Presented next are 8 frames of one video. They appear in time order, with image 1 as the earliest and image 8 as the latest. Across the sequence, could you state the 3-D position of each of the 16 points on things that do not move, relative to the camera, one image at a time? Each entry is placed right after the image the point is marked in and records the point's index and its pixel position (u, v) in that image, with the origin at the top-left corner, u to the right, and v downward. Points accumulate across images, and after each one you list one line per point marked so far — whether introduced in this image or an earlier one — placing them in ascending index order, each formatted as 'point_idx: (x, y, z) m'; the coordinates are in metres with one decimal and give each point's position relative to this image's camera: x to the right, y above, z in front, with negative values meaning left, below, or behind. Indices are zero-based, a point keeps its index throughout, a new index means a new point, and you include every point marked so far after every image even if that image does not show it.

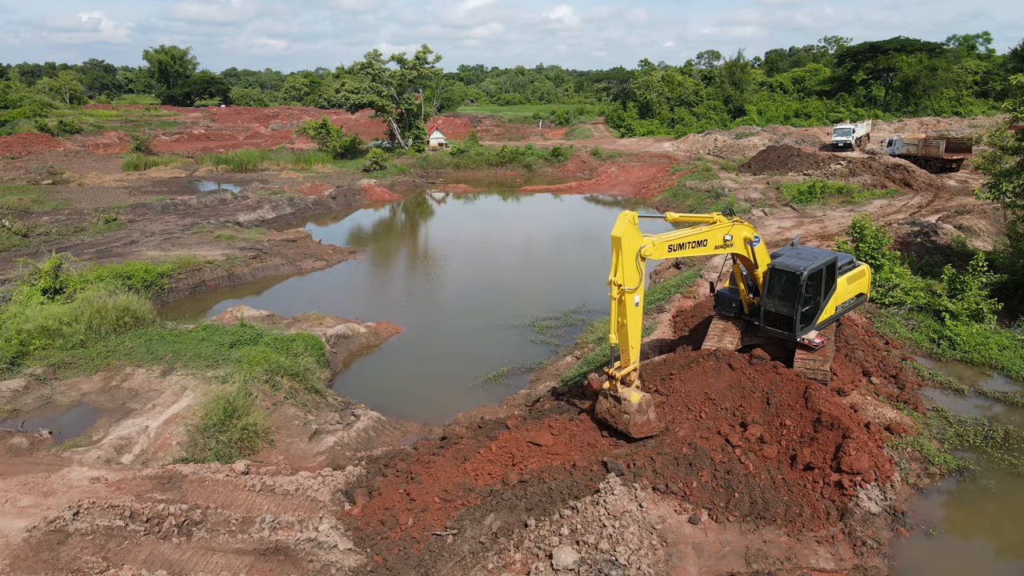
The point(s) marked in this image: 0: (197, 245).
0: (-10.0, +1.4, +16.2) m
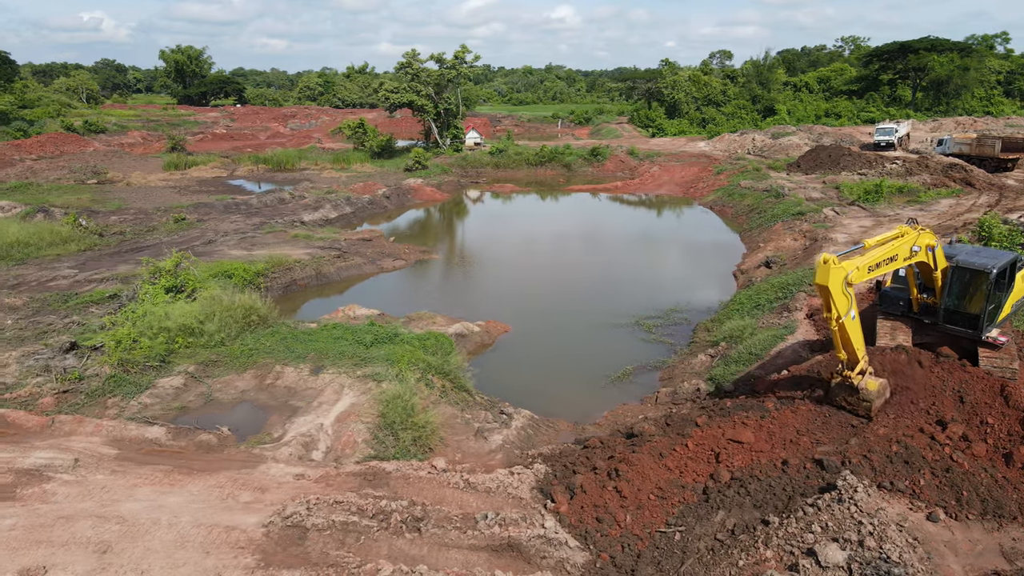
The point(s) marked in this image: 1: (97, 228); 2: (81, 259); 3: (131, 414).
0: (-7.5, +1.4, +16.2) m
1: (-14.2, +2.1, +17.2) m
2: (-12.6, +0.8, +14.7) m
3: (-5.5, -1.8, +7.3) m
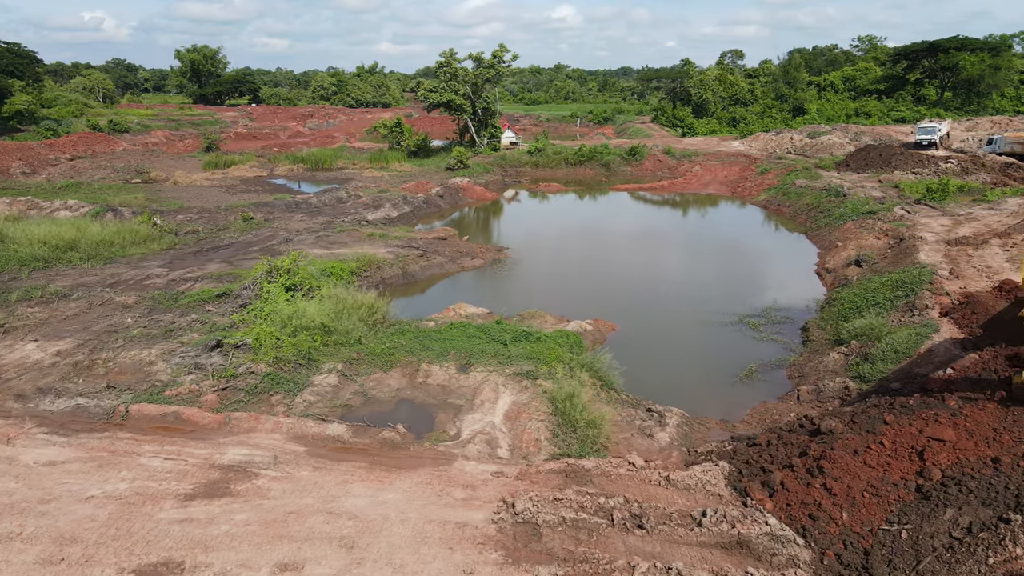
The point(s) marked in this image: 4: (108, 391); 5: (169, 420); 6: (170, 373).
0: (-5.0, +1.5, +16.3) m
1: (-11.7, +2.1, +17.3) m
2: (-10.1, +0.9, +14.8) m
3: (-3.1, -1.8, +7.4) m
4: (-6.2, -1.6, +7.8) m
5: (-4.9, -1.9, +7.2) m
6: (-5.6, -1.4, +8.3) m
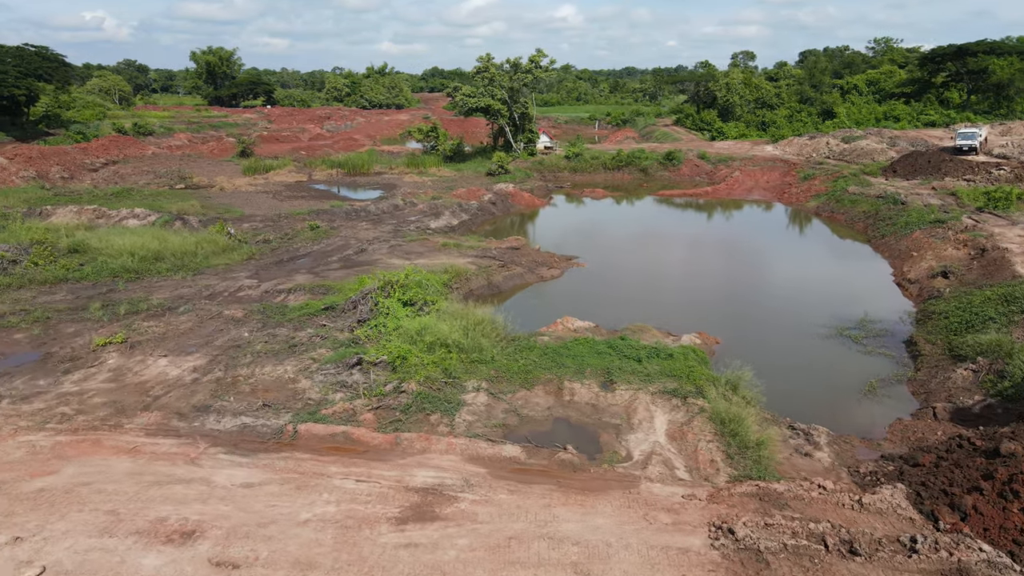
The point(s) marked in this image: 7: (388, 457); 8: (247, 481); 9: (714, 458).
0: (-2.6, +1.1, +16.4) m
1: (-9.3, +1.8, +17.4) m
2: (-7.7, +0.6, +14.9) m
3: (-0.7, -2.1, +7.5) m
4: (-3.9, -1.9, +7.9) m
5: (-2.5, -2.2, +7.3) m
6: (-3.2, -1.7, +8.4) m
7: (-1.7, -2.3, +7.0) m
8: (-3.4, -2.5, +6.5) m
9: (+2.7, -2.3, +6.9) m
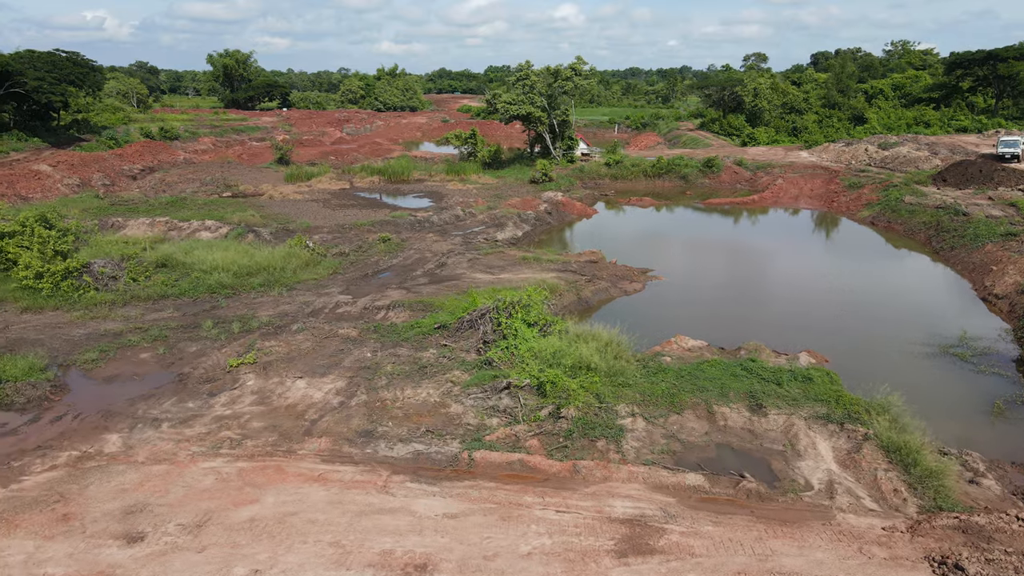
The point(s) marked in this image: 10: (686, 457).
0: (0.0, +0.7, +16.5) m
1: (-6.6, +1.4, +17.6) m
2: (-5.1, +0.1, +15.0) m
3: (+1.9, -2.6, +7.6) m
4: (-1.3, -2.4, +8.1) m
5: (+0.1, -2.6, +7.4) m
6: (-0.6, -2.2, +8.5) m
7: (+0.9, -2.8, +7.1) m
8: (-0.8, -2.9, +6.6) m
9: (+5.3, -2.8, +7.0) m
10: (+2.7, -2.6, +7.7) m
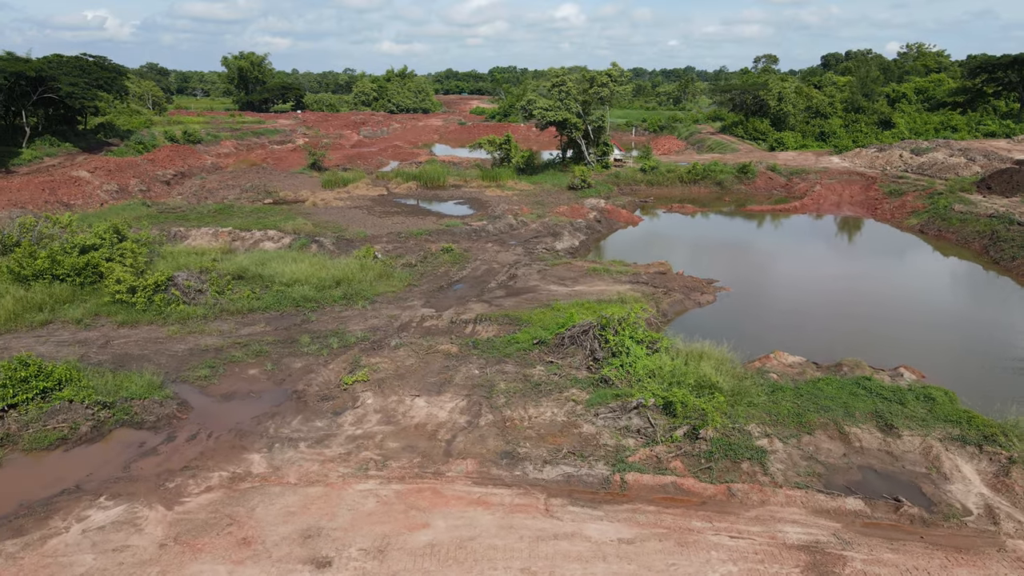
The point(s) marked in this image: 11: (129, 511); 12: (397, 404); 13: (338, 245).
0: (+2.3, +0.3, +16.6) m
1: (-4.3, +1.0, +17.7) m
2: (-2.8, -0.2, +15.1) m
3: (+4.2, -2.9, +7.7) m
4: (+1.0, -2.7, +8.2) m
5: (+2.3, -3.0, +7.5) m
6: (+1.7, -2.5, +8.6) m
7: (+3.2, -3.1, +7.2) m
8: (+1.5, -3.3, +6.7) m
9: (+7.6, -3.2, +7.1) m
10: (+4.9, -3.0, +7.8) m
11: (-5.6, -3.3, +7.4) m
12: (-2.2, -2.3, +9.8) m
13: (-6.7, +1.7, +19.4) m
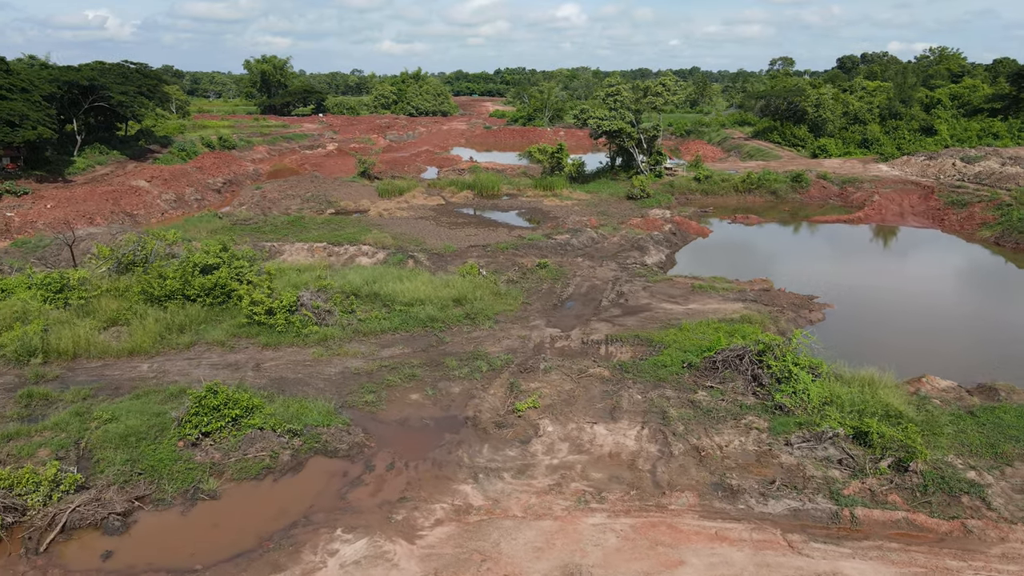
0: (+5.9, -0.2, +16.7) m
1: (-0.8, +0.4, +17.8) m
2: (+0.8, -0.8, +15.3) m
3: (+7.7, -3.5, +7.8) m
4: (+4.5, -3.3, +8.3) m
5: (+5.9, -3.6, +7.6) m
6: (+5.2, -3.1, +8.7) m
7: (+6.7, -3.7, +7.2) m
8: (+5.0, -3.9, +6.8) m
9: (+11.1, -3.7, +7.2) m
10: (+8.5, -3.6, +7.9) m
11: (-2.1, -3.8, +7.6) m
12: (+1.3, -2.8, +9.9) m
13: (-3.1, +1.1, +19.5) m
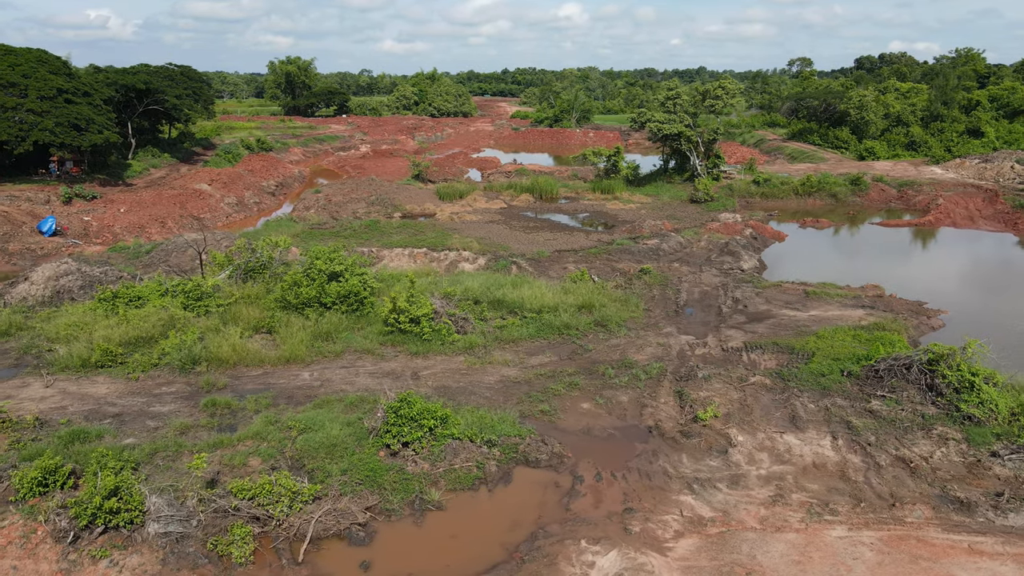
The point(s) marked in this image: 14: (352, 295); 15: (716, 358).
0: (+9.7, -0.5, +16.7) m
1: (+3.1, +0.2, +17.9) m
2: (+4.6, -1.0, +15.3) m
3: (+11.5, -3.7, +7.8) m
4: (+8.3, -3.5, +8.3) m
5: (+9.7, -3.8, +7.6) m
6: (+9.0, -3.3, +8.7) m
7: (+10.5, -3.9, +7.3) m
8: (+8.8, -4.1, +6.8) m
9: (+14.9, -4.0, +7.1) m
10: (+12.3, -3.8, +7.9) m
11: (+1.7, -4.1, +7.6) m
12: (+5.1, -3.0, +9.9) m
13: (+0.7, +0.9, +19.6) m
14: (-4.7, -0.2, +14.6) m
15: (+5.4, -1.9, +13.4) m
